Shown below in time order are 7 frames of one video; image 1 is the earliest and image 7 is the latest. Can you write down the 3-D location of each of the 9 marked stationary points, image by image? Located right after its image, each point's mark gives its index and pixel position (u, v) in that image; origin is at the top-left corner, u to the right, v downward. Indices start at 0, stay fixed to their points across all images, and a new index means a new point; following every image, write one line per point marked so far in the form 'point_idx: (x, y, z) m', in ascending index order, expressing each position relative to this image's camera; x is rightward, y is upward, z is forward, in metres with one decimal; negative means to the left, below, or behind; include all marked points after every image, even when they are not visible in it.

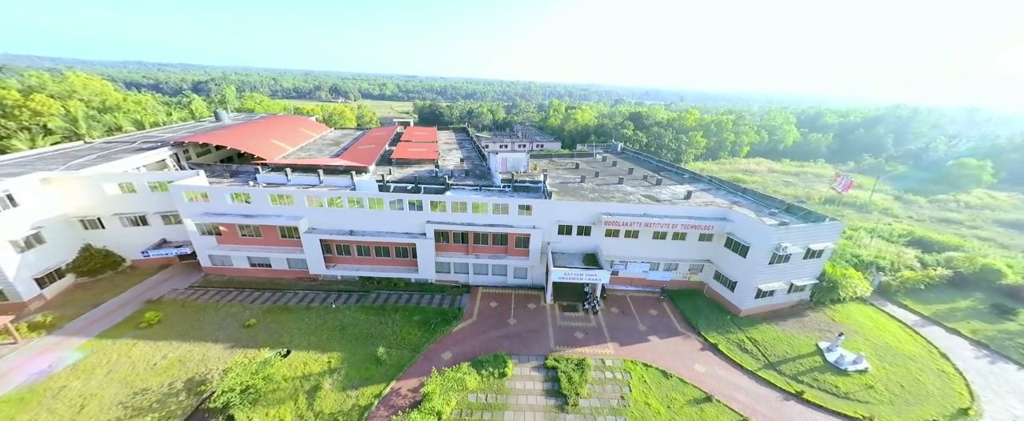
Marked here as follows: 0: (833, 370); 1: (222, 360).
0: (+20.4, -10.1, +18.7) m
1: (-19.3, -9.8, +19.3) m
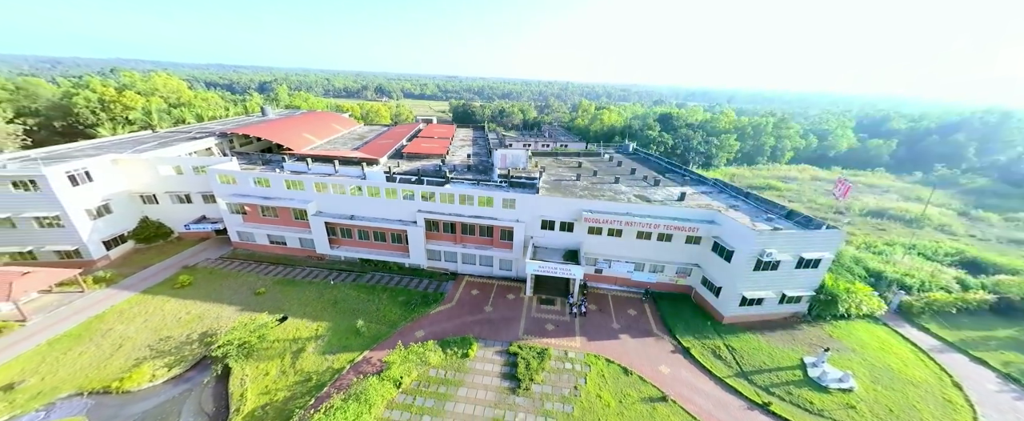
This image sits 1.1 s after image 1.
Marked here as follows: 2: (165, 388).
0: (+17.9, -10.4, +17.5) m
1: (-21.4, -8.2, +22.3) m
2: (-20.8, -10.5, +17.6) m
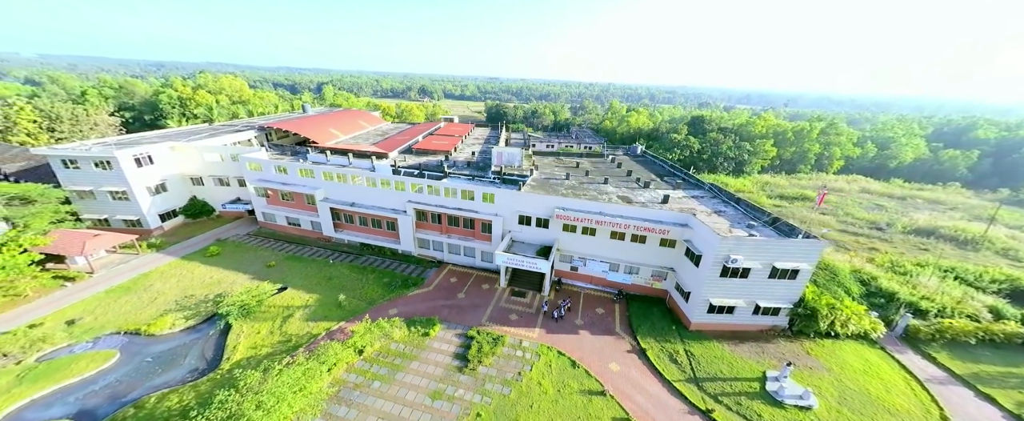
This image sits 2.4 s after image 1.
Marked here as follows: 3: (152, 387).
0: (+14.5, -10.7, +16.7) m
1: (-23.9, -6.6, +25.9) m
2: (-23.9, -8.9, +21.2) m
3: (-21.5, -10.4, +17.4) m
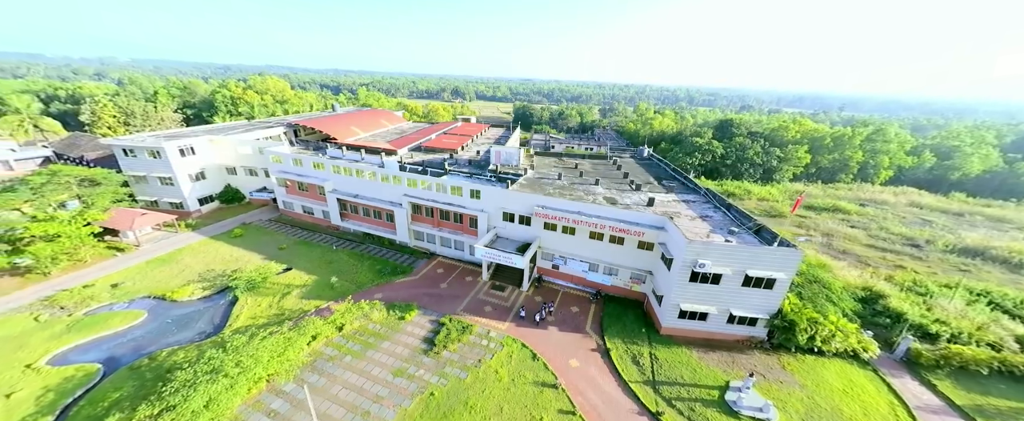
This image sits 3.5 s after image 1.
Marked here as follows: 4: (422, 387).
0: (+11.7, -11.0, +16.3) m
1: (-25.5, -5.3, +29.0) m
2: (-26.0, -7.5, +24.3) m
3: (-24.1, -9.1, +20.3) m
4: (-5.4, -10.4, +17.3) m
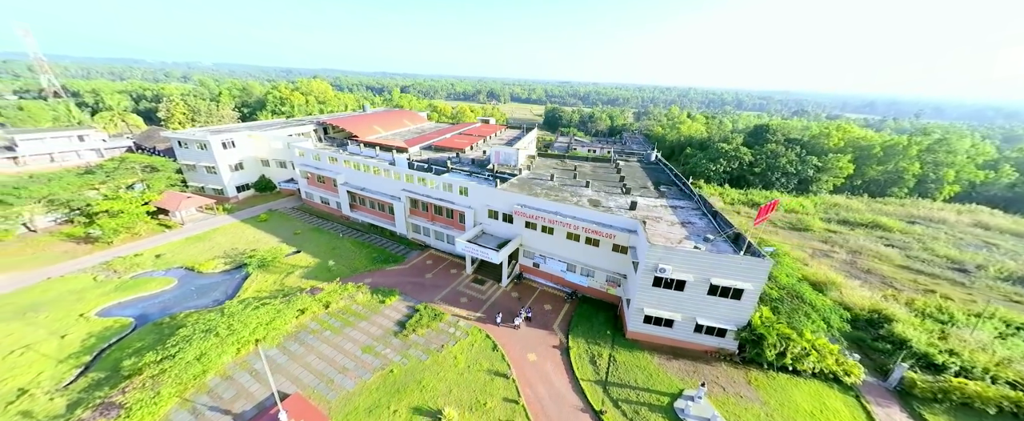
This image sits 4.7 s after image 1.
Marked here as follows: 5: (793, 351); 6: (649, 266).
0: (+8.6, -11.2, +16.1) m
1: (-26.8, -3.9, +32.5) m
2: (-27.9, -6.1, +27.9) m
3: (-26.4, -7.7, +23.8) m
4: (-8.2, -9.9, +18.8) m
5: (+17.1, -8.5, +17.8) m
6: (+8.7, -3.5, +18.7) m
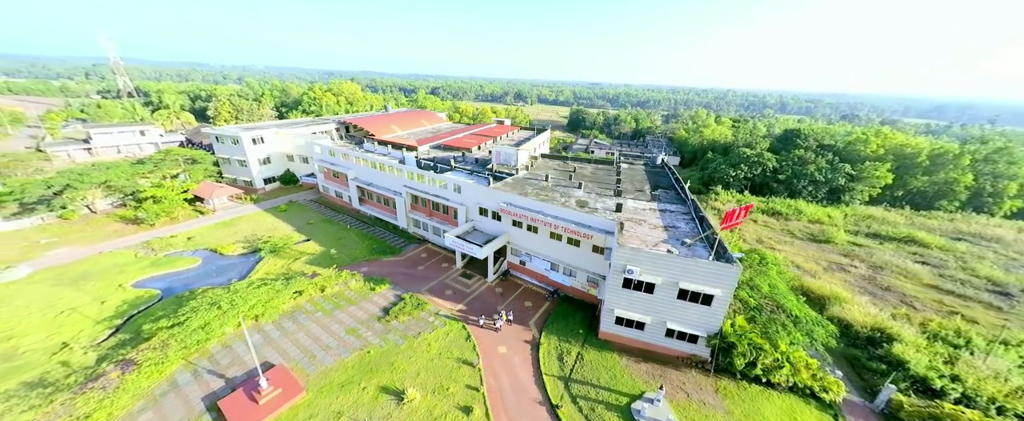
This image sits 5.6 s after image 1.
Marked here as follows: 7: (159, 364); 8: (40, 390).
0: (+6.2, -11.2, +16.2) m
1: (-27.4, -2.8, +35.4) m
2: (-29.0, -4.9, +30.9) m
3: (-28.0, -6.6, +26.7) m
4: (-10.3, -9.3, +20.3) m
5: (+14.9, -8.9, +17.2) m
6: (+6.8, -3.6, +18.8) m
7: (-20.8, -9.0, +17.3) m
8: (-25.6, -9.8, +15.9) m
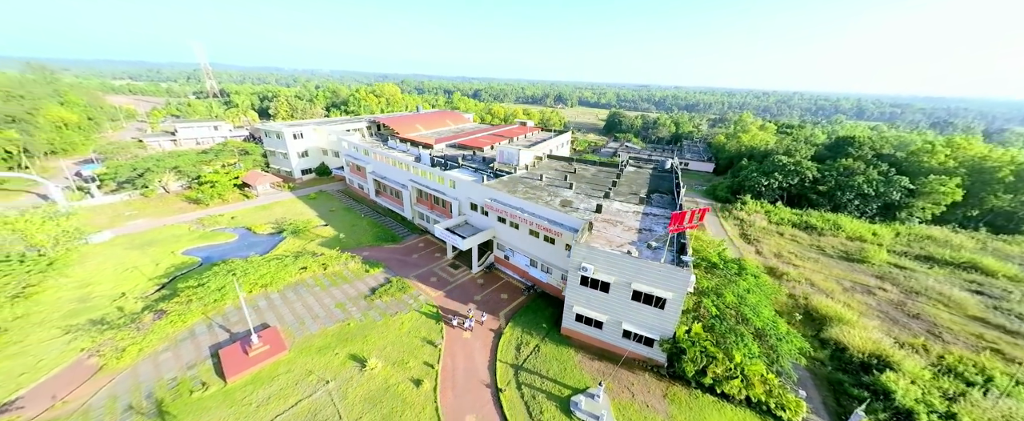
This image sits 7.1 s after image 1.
0: (+2.9, -11.1, +16.7) m
1: (-27.7, -1.1, +39.9) m
2: (-29.9, -3.1, +35.6) m
3: (-29.5, -4.8, +31.2) m
4: (-12.9, -8.4, +22.8) m
5: (+11.7, -9.2, +16.7) m
6: (+4.2, -3.5, +19.3) m
7: (-23.6, -7.5, +21.1) m
8: (-28.6, -8.0, +20.3) m
